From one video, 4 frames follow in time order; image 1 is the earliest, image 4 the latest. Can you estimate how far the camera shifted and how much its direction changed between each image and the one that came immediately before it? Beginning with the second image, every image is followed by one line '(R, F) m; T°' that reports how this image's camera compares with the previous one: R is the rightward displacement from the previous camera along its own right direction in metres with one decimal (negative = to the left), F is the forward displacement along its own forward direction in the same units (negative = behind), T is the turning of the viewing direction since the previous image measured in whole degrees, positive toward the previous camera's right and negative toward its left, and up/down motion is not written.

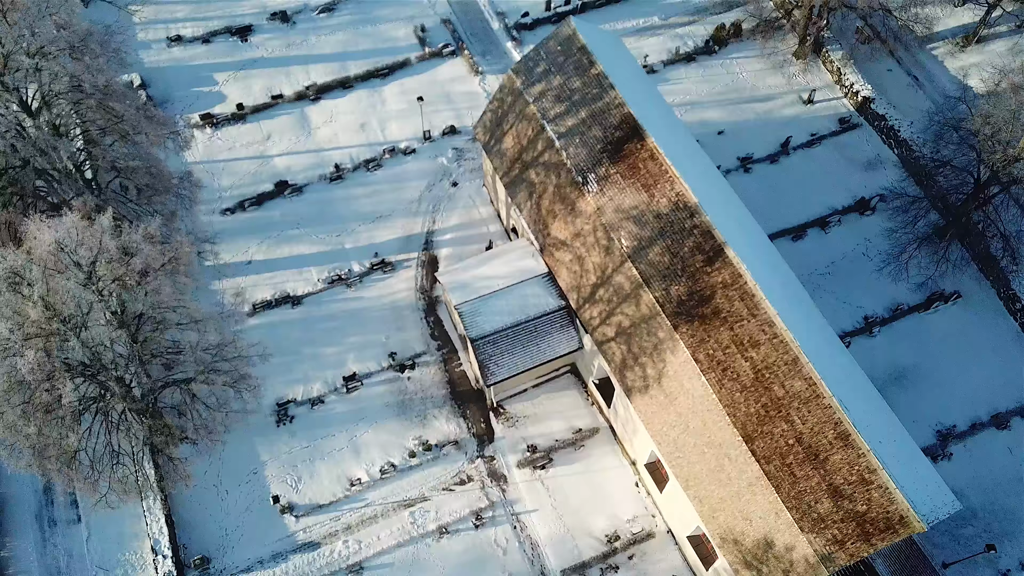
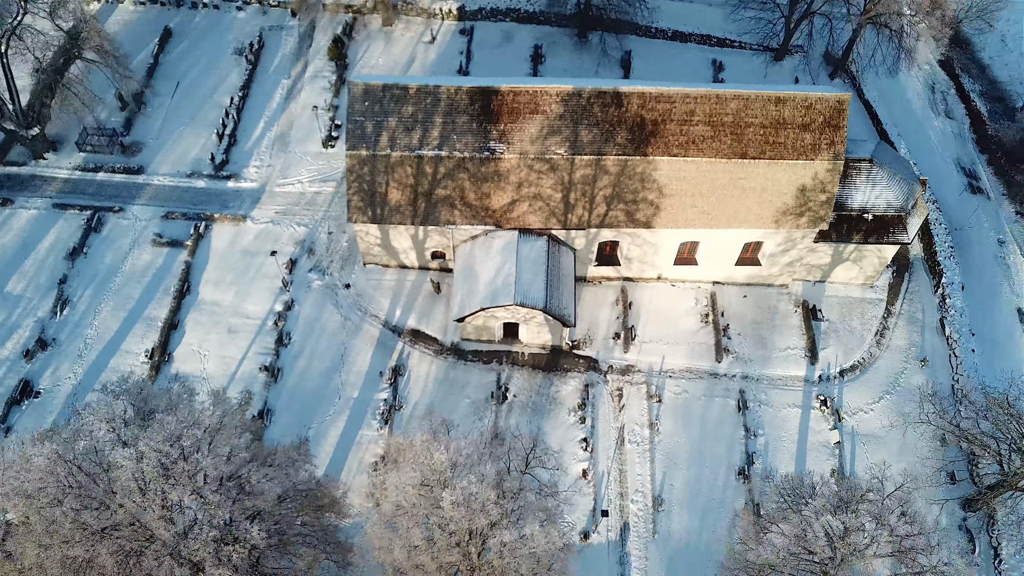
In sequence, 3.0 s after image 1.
(-18.9, +1.3) m; +31°
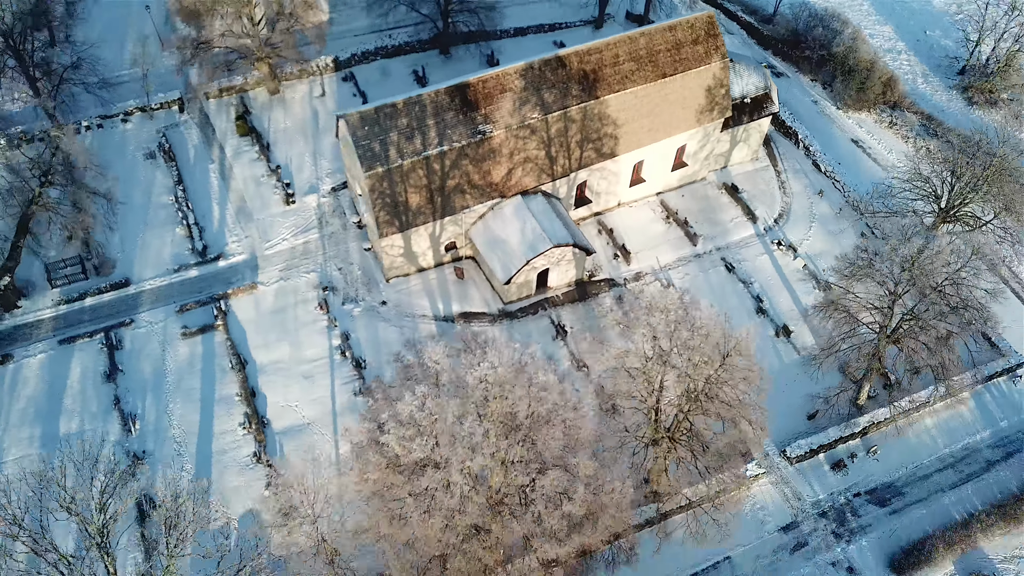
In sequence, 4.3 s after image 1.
(-15.1, -3.0) m; +18°
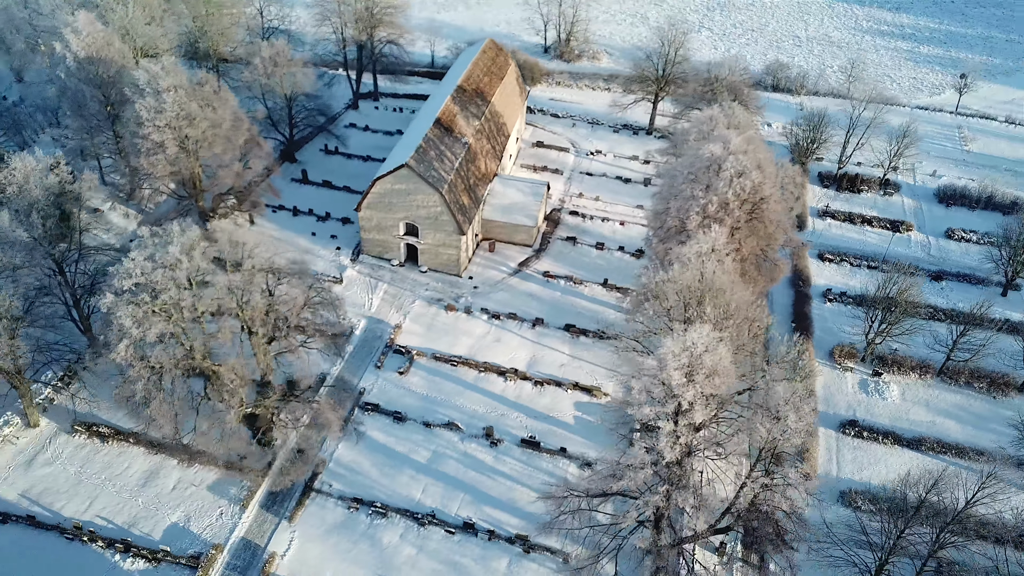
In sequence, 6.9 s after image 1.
(-39.1, -2.9) m; +37°
